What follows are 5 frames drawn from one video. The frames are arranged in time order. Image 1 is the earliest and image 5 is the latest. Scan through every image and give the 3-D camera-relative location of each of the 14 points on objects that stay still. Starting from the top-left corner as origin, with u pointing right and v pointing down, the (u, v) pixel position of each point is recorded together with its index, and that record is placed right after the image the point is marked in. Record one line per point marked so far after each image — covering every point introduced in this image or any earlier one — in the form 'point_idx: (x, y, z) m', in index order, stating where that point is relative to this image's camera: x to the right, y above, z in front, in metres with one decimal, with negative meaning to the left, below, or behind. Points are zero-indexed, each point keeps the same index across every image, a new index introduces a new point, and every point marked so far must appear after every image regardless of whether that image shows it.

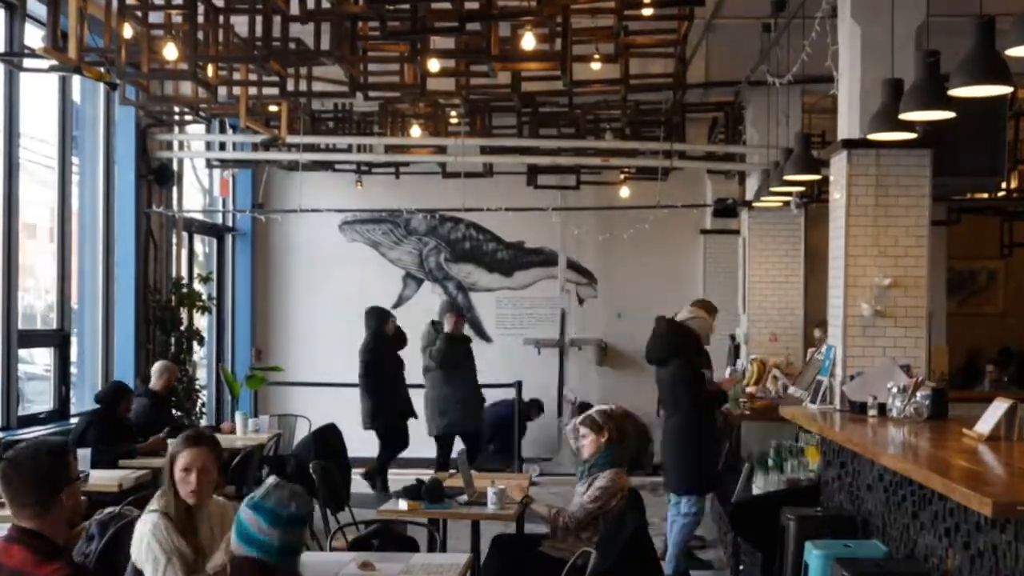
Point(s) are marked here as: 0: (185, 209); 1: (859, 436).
0: (-3.0, +0.7, +11.3) m
1: (+2.0, -0.8, +7.7) m
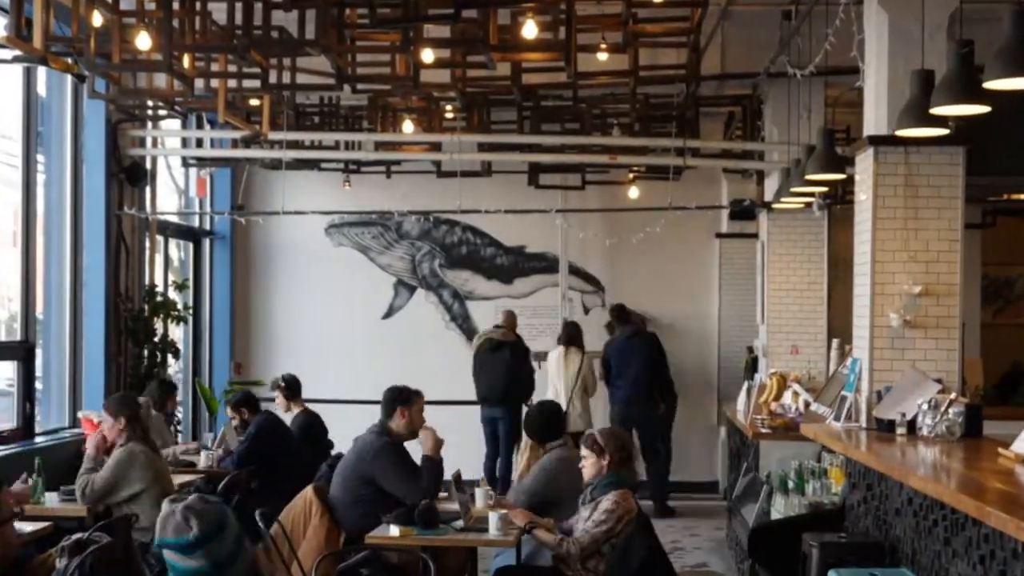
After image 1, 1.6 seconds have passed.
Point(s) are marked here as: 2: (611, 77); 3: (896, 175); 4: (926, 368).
0: (-3.0, +0.6, +10.6) m
1: (+2.0, -0.9, +7.0) m
2: (+0.7, +1.5, +8.8) m
3: (+2.5, +0.7, +8.2) m
4: (+2.7, -0.5, +8.3) m
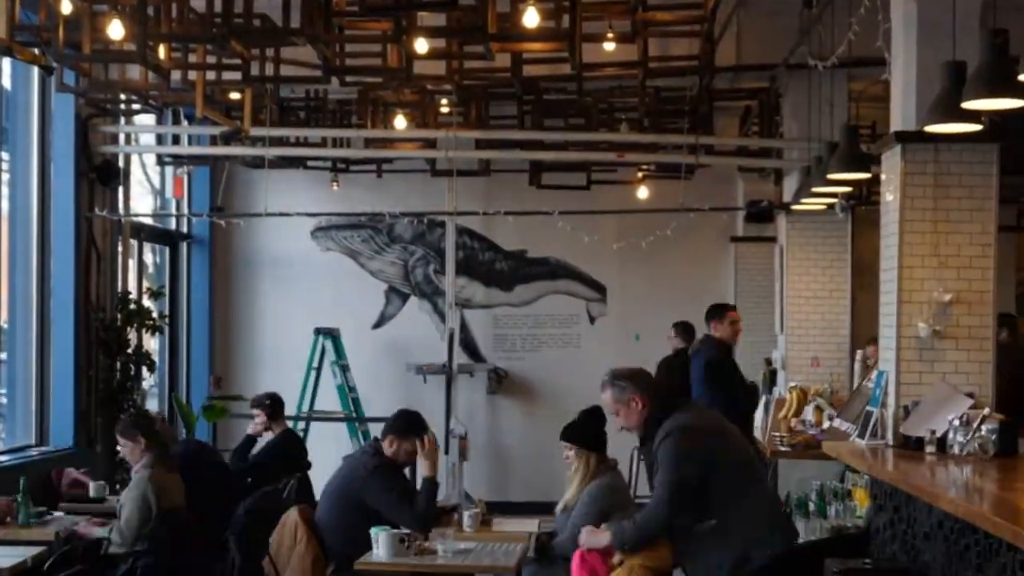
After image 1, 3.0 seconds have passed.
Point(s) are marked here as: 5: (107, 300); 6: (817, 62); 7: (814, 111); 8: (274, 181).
0: (-3.0, +0.6, +10.0) m
1: (+2.0, -0.9, +6.4) m
2: (+0.7, +1.4, +8.2) m
3: (+2.5, +0.7, +7.6) m
4: (+2.7, -0.6, +7.6) m
5: (-3.1, -0.1, +9.8) m
6: (+2.2, +1.6, +9.2) m
7: (+2.4, +1.4, +10.2) m
8: (-2.5, +1.1, +13.3) m
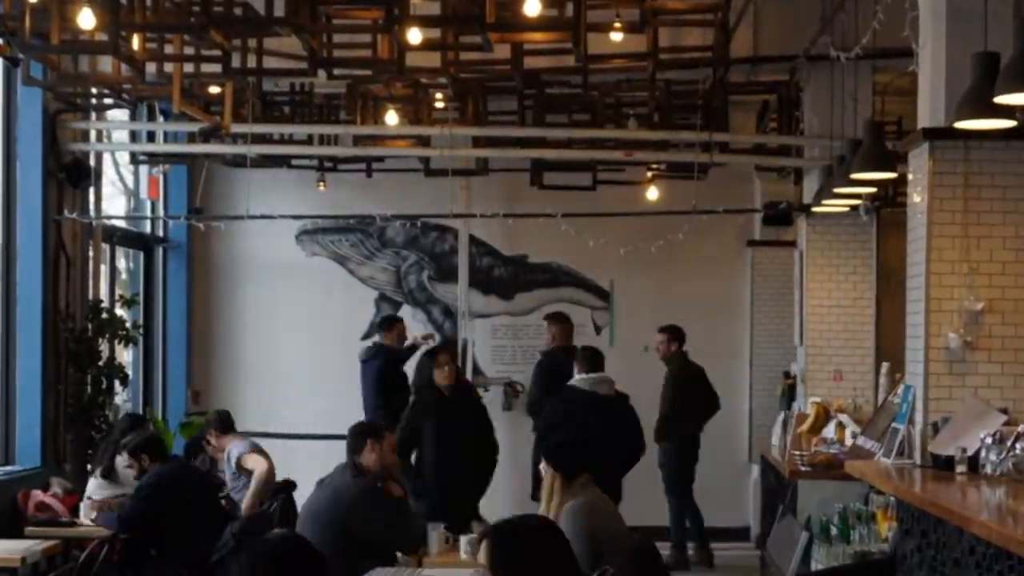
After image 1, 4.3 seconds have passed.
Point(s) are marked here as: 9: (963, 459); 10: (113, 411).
0: (-3.0, +0.5, +9.5) m
1: (+2.0, -1.0, +5.9) m
2: (+0.7, +1.4, +7.7) m
3: (+2.4, +0.6, +7.0) m
4: (+2.7, -0.6, +7.1) m
5: (-3.1, -0.1, +9.3) m
6: (+2.2, +1.6, +8.6) m
7: (+2.4, +1.4, +9.7) m
8: (-2.4, +1.1, +12.7) m
9: (+2.3, -0.9, +6.6) m
10: (-2.9, -0.9, +9.4) m
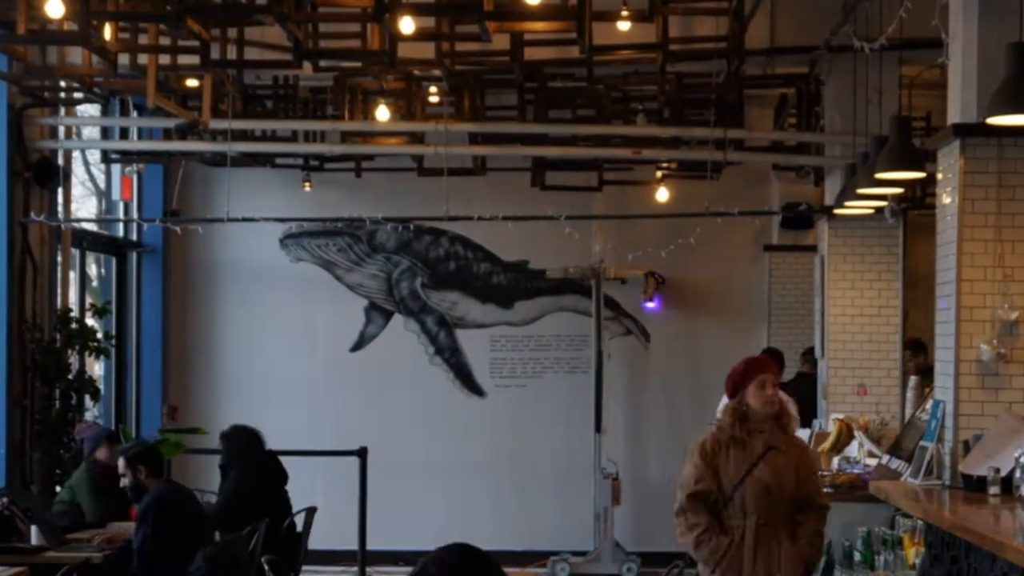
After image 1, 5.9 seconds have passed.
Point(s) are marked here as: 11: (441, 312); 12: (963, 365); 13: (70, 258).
0: (-2.9, +0.5, +9.0) m
1: (+2.0, -1.0, +5.3) m
2: (+0.7, +1.3, +7.1) m
3: (+2.4, +0.6, +6.5) m
4: (+2.7, -0.7, +6.5) m
5: (-3.1, -0.2, +8.8) m
6: (+2.2, +1.5, +8.1) m
7: (+2.4, +1.3, +9.1) m
8: (-2.4, +1.0, +12.2) m
9: (+2.3, -0.9, +6.0) m
10: (-2.9, -0.9, +8.9) m
11: (-0.6, -0.2, +12.1) m
12: (+2.3, -0.4, +6.5) m
13: (-3.2, +0.2, +9.5) m
